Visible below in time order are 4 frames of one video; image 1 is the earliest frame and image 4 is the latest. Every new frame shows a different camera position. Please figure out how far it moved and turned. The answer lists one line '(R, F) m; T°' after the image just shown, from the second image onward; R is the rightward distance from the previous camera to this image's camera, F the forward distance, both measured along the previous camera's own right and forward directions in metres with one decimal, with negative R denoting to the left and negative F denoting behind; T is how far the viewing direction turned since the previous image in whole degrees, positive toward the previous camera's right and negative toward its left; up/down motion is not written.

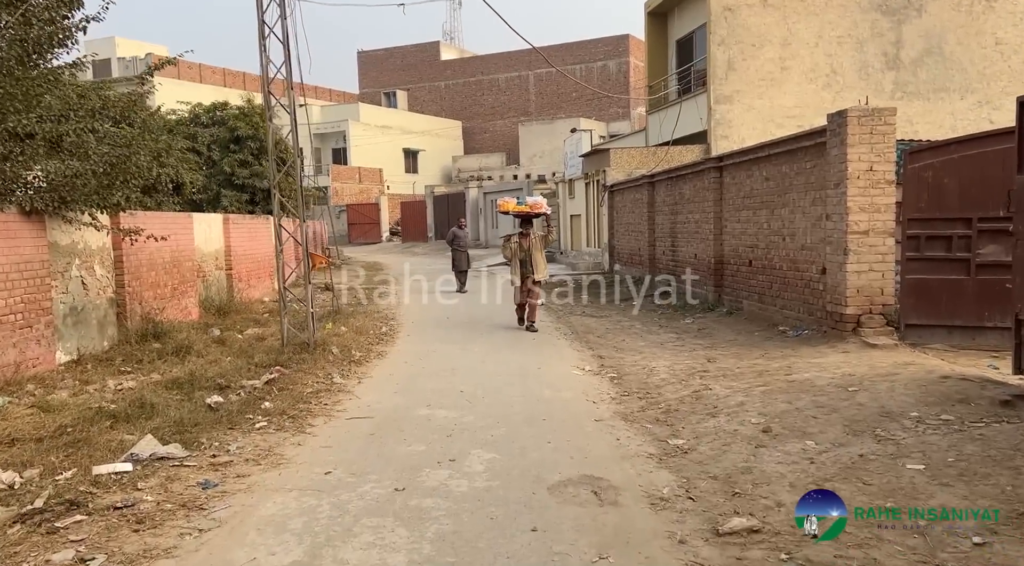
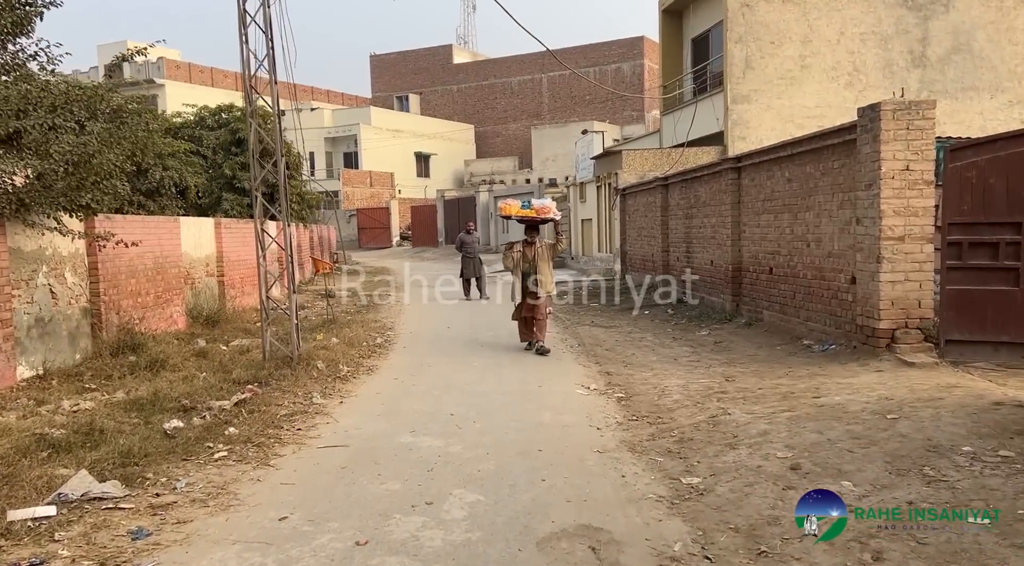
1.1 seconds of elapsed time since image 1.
(+0.2, +0.8) m; -1°
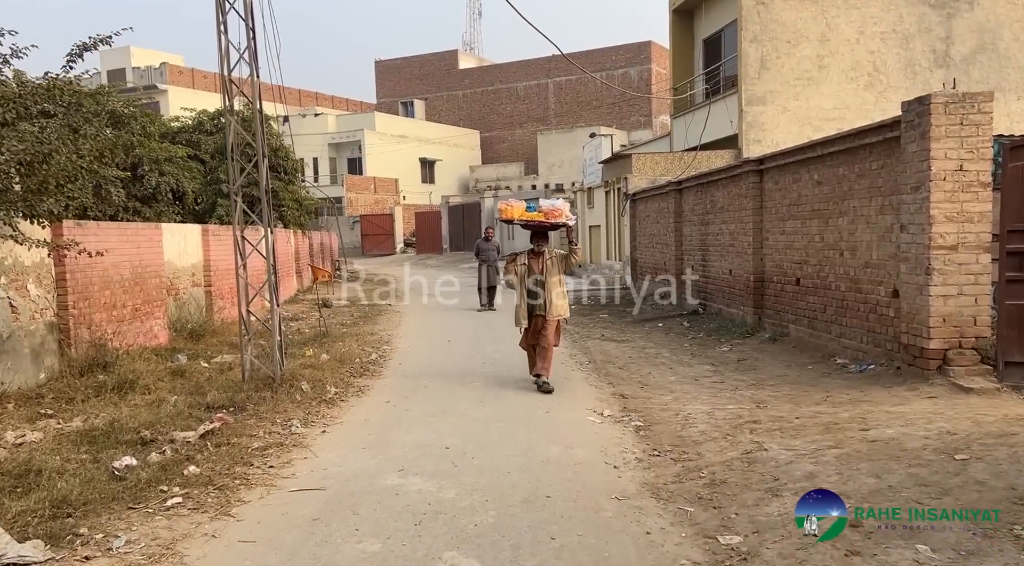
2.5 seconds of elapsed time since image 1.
(0.0, +0.9) m; 0°
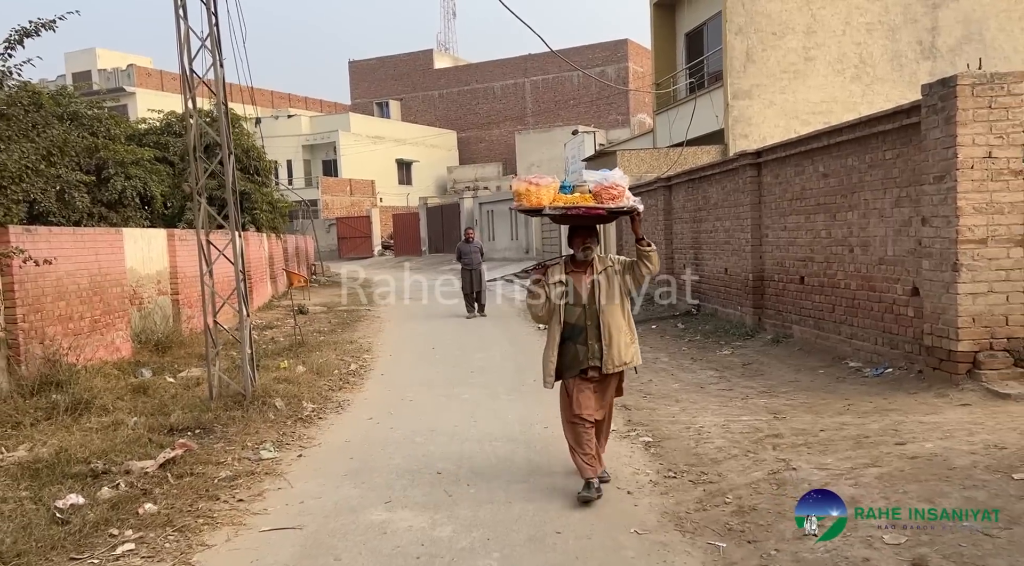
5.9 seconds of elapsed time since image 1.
(-0.1, +0.6) m; +2°
